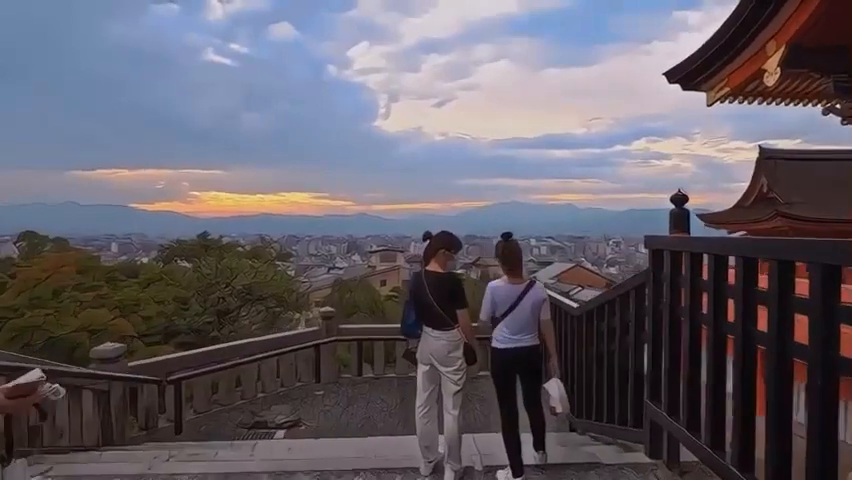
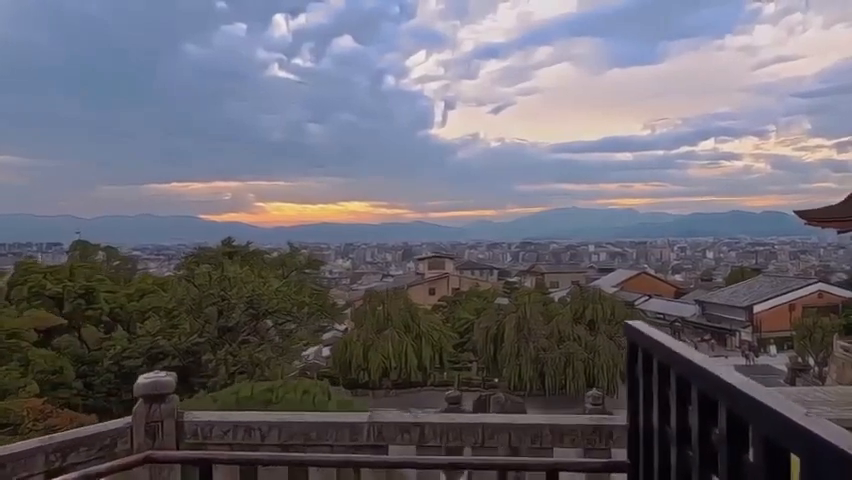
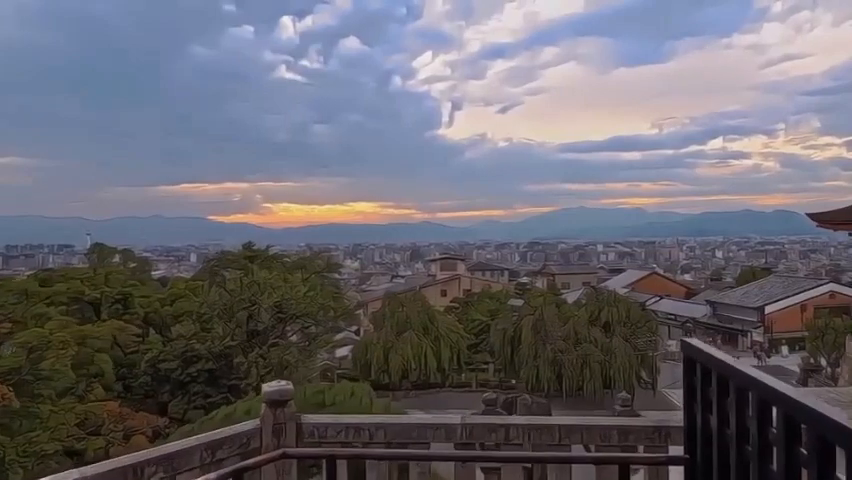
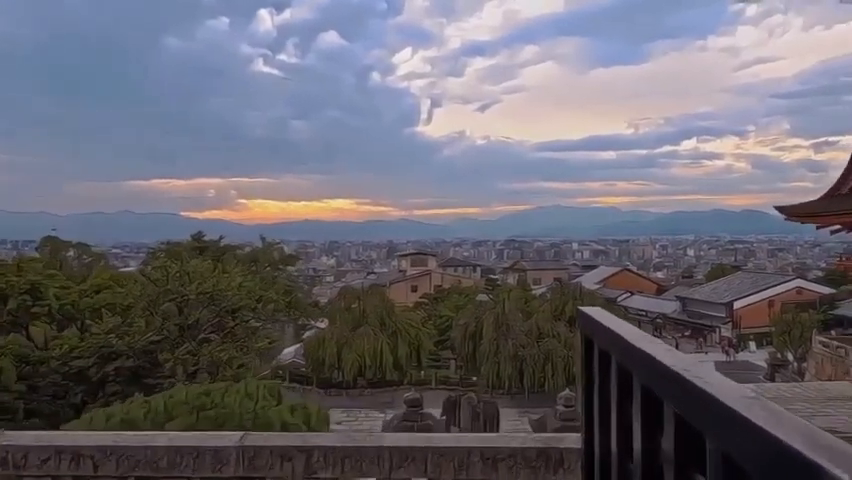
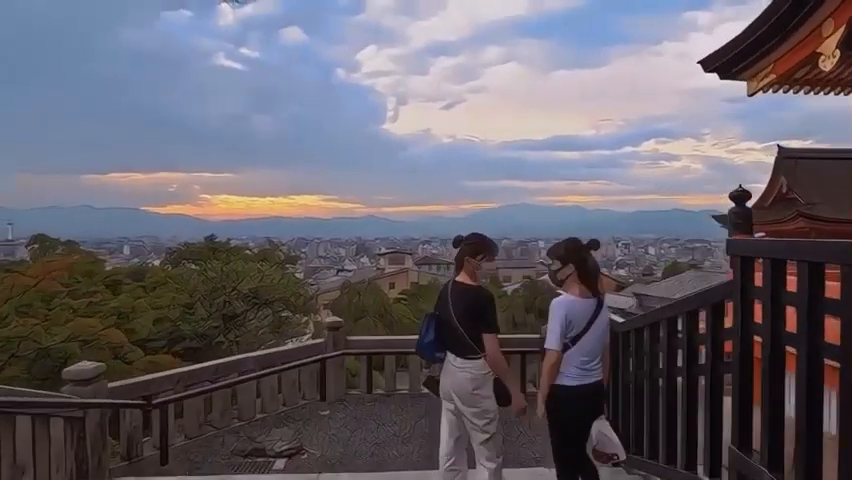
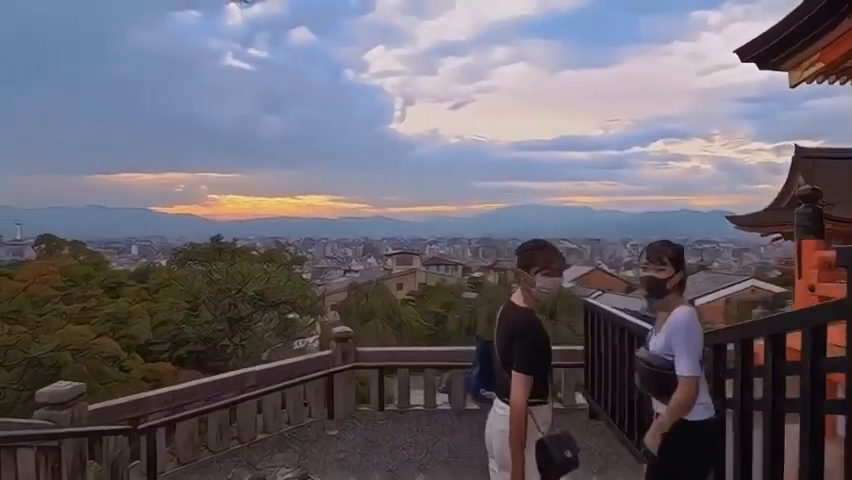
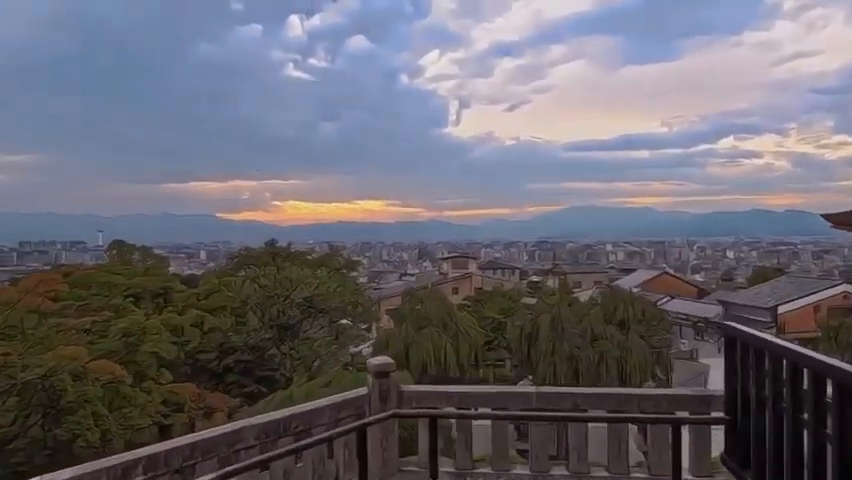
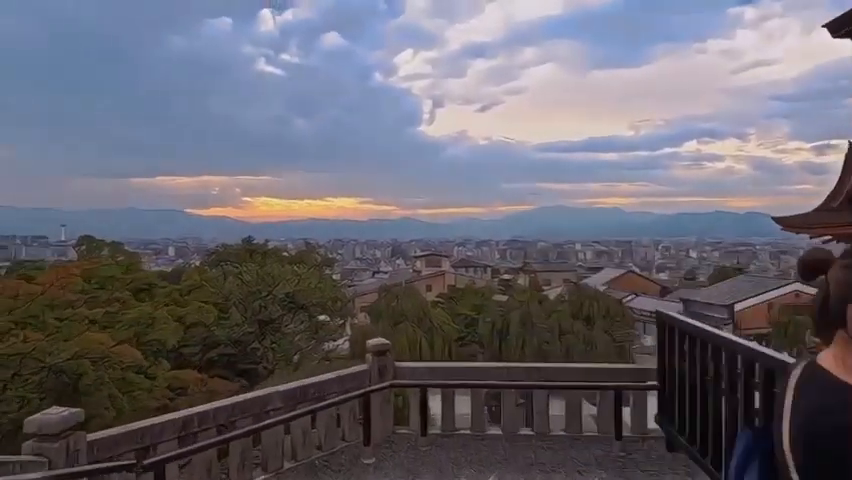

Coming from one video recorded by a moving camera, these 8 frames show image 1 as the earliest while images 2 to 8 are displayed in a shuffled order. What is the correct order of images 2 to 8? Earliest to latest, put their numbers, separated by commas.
5, 6, 8, 7, 3, 2, 4
